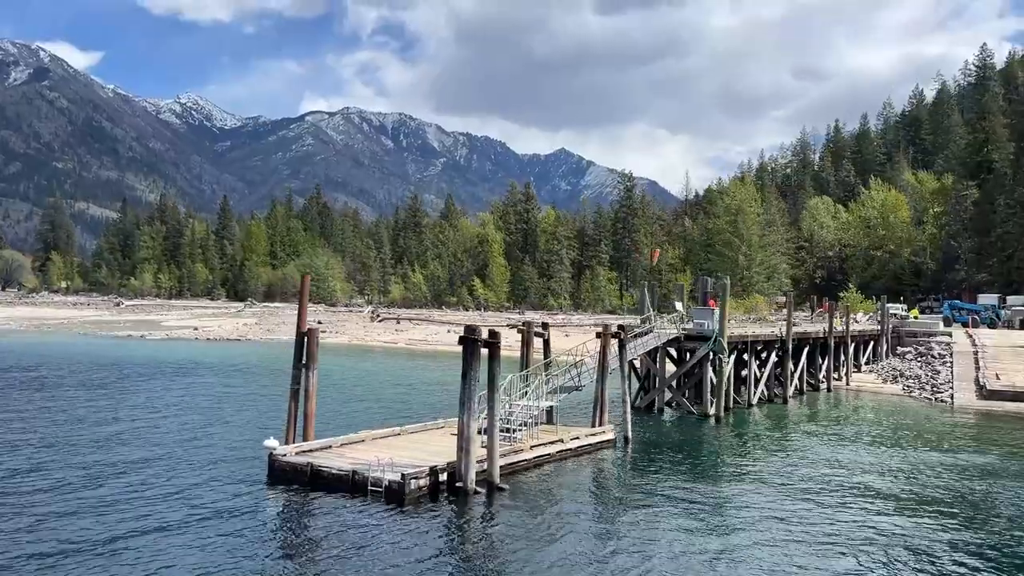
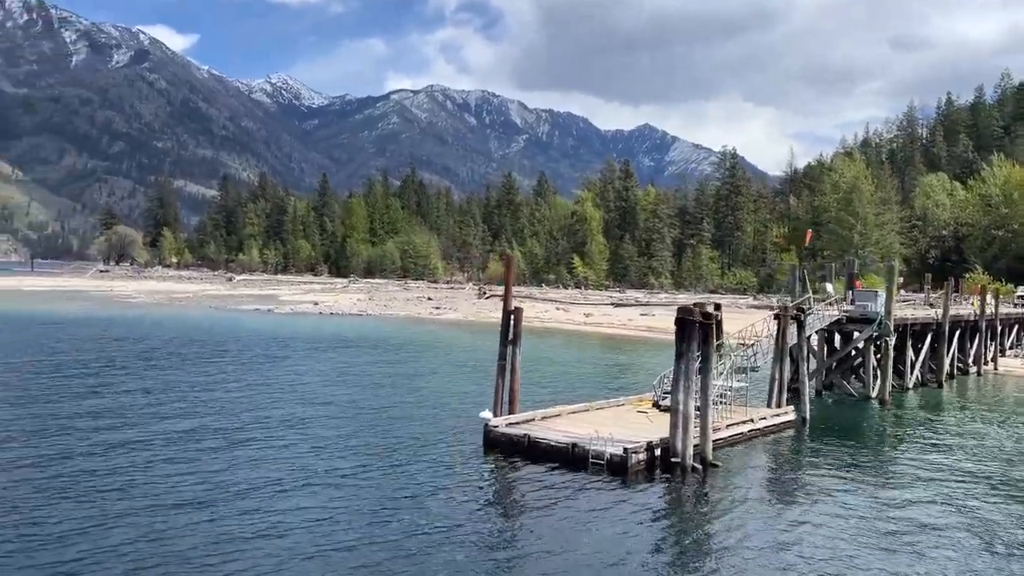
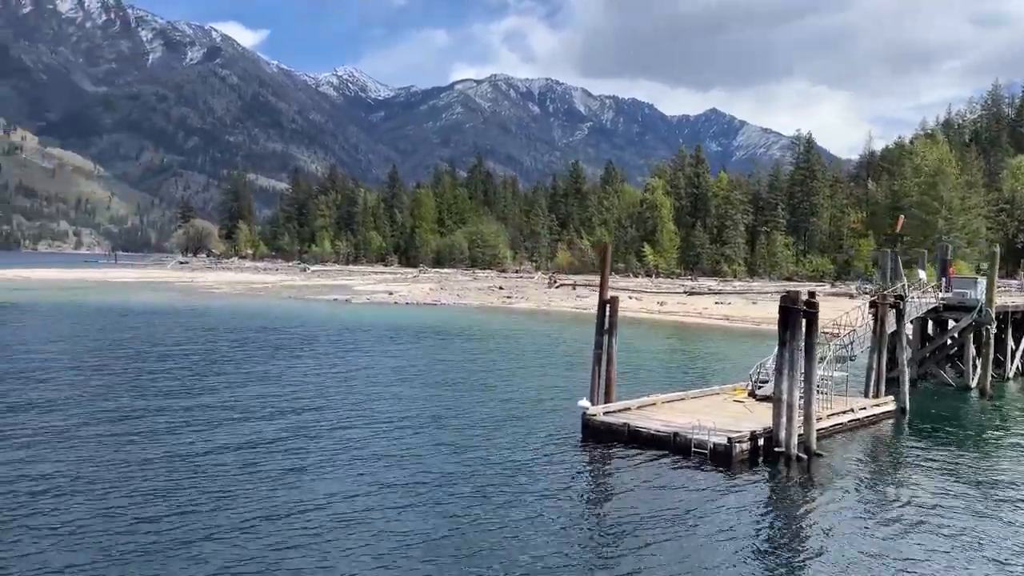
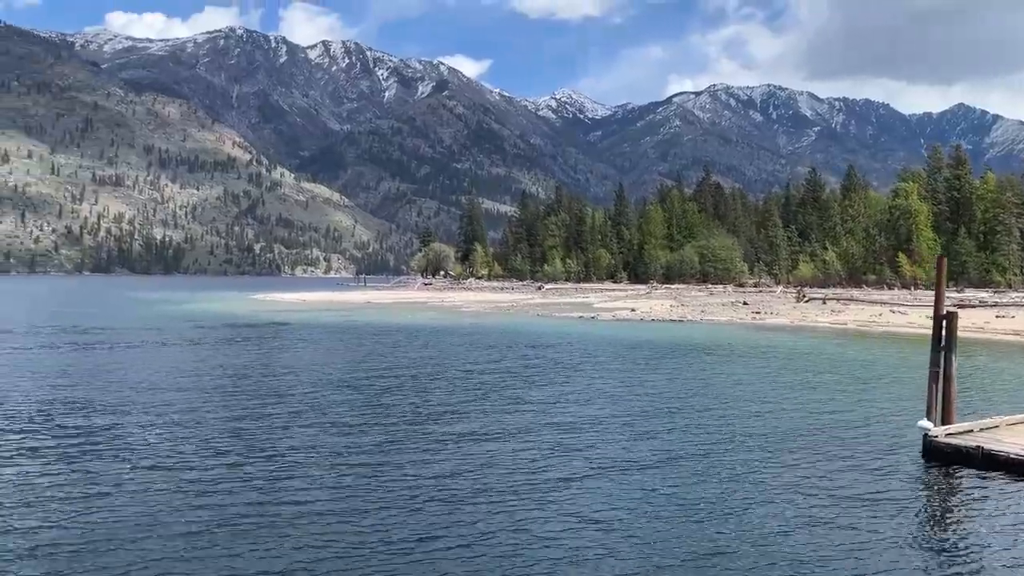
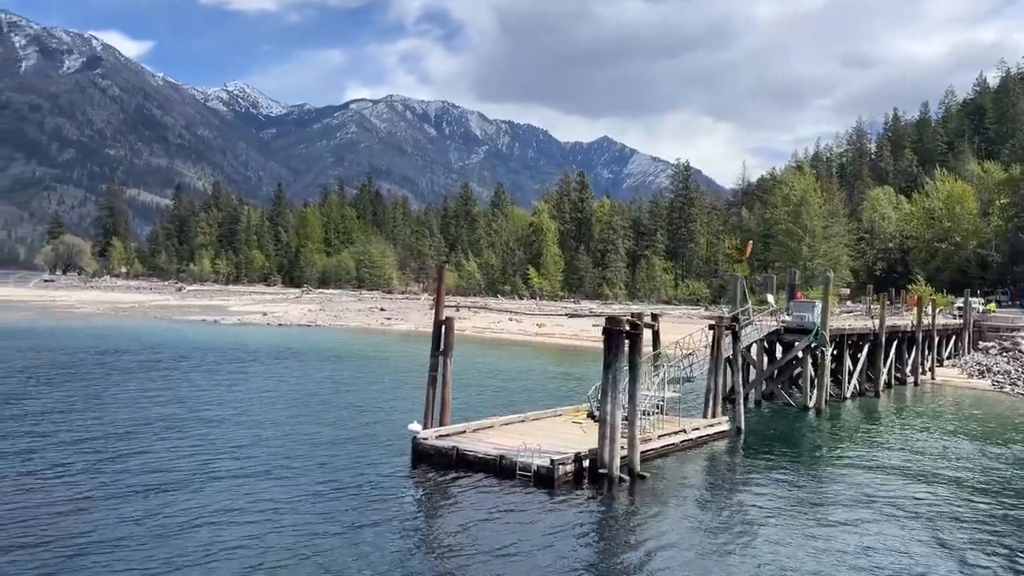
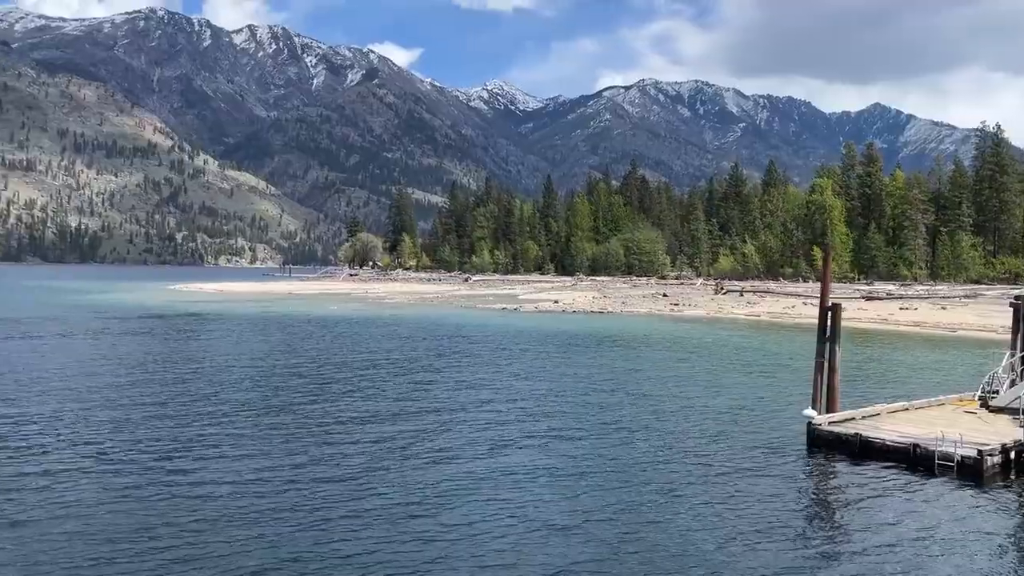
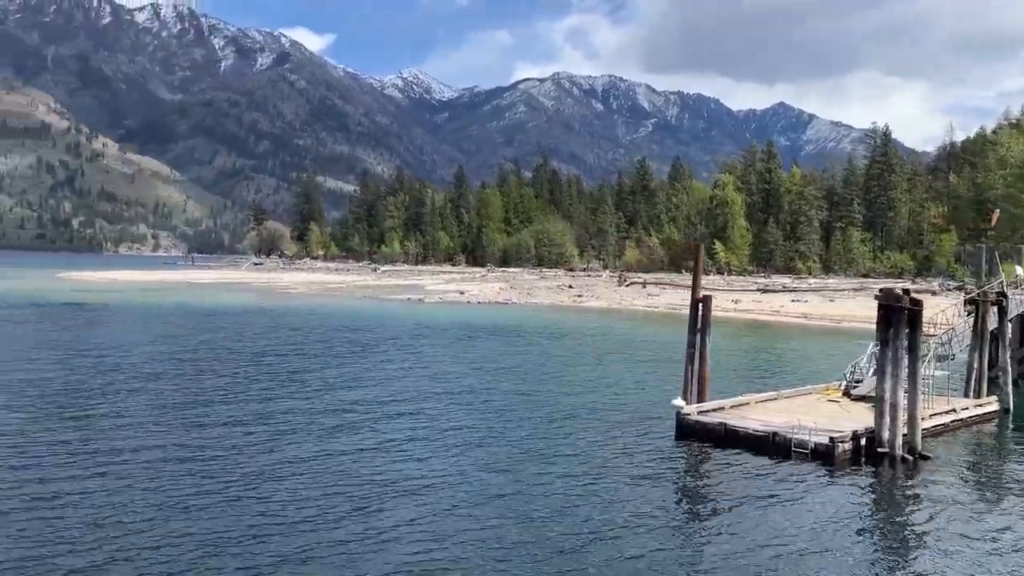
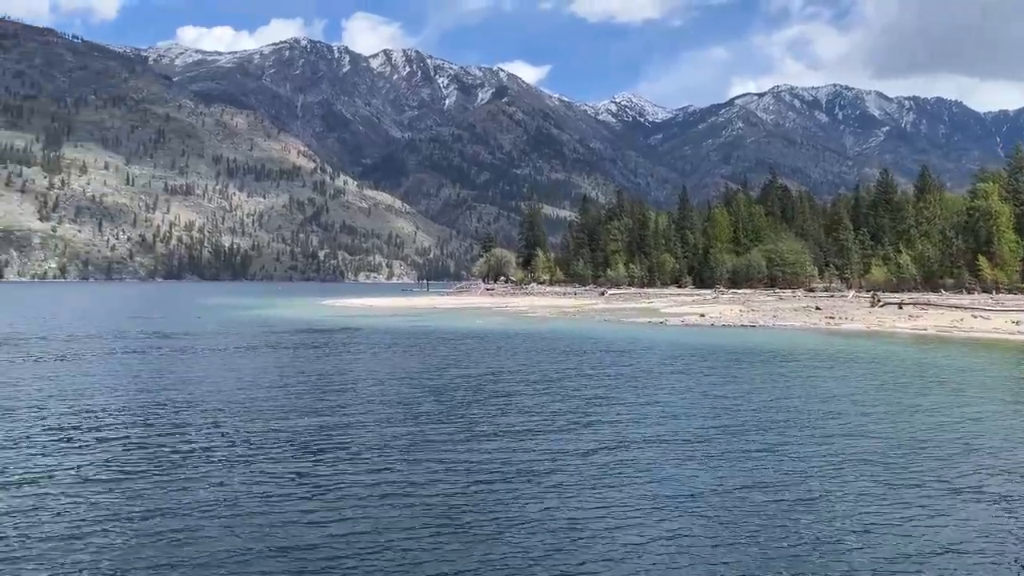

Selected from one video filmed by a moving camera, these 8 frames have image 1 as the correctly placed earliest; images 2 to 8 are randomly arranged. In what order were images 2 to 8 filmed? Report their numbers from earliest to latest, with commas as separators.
5, 2, 3, 7, 6, 4, 8
